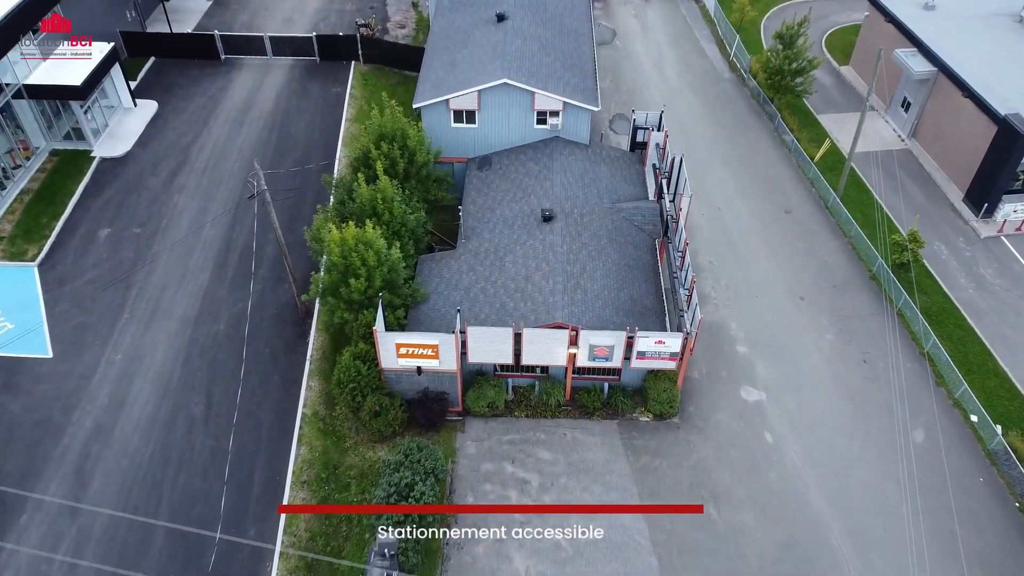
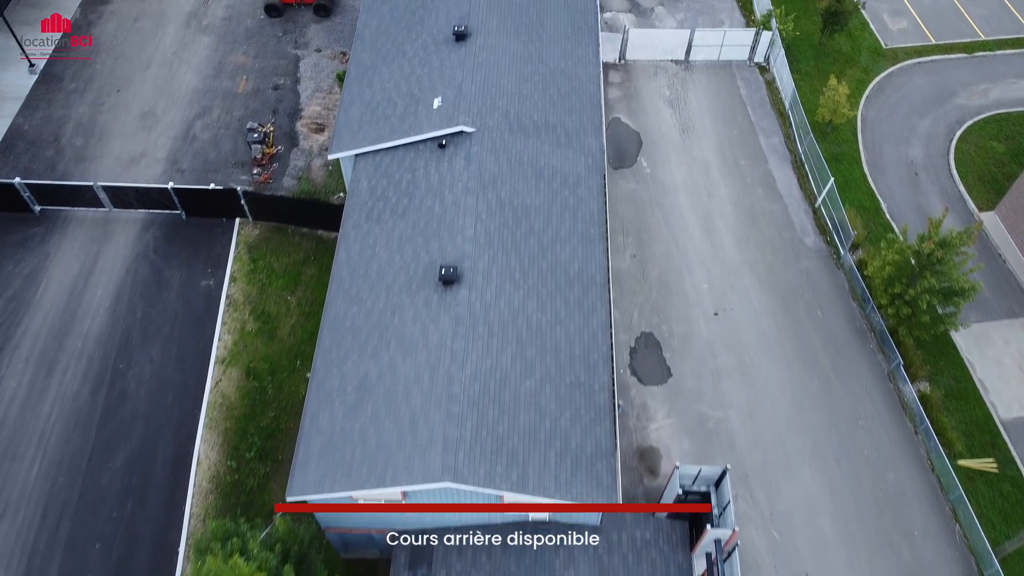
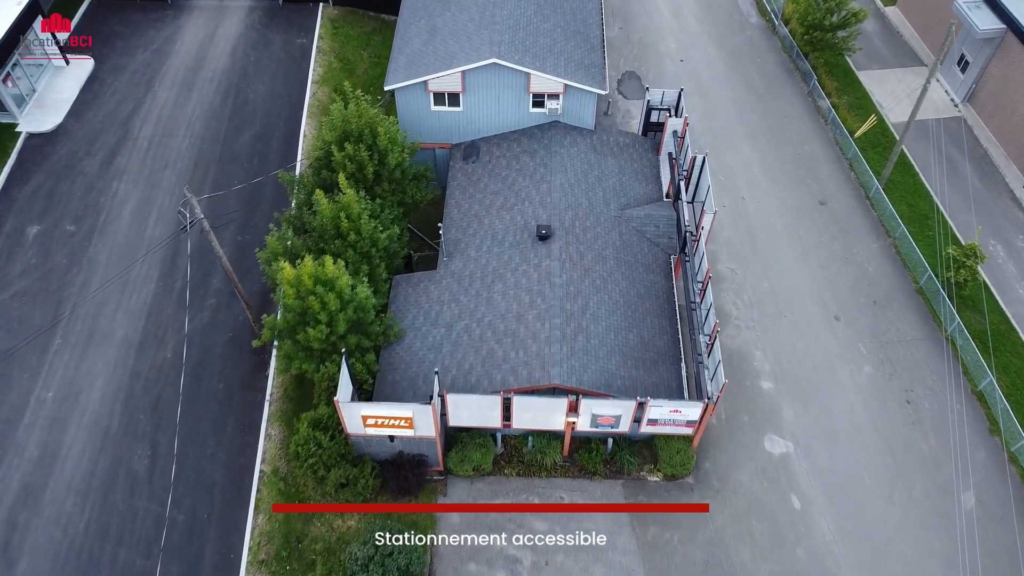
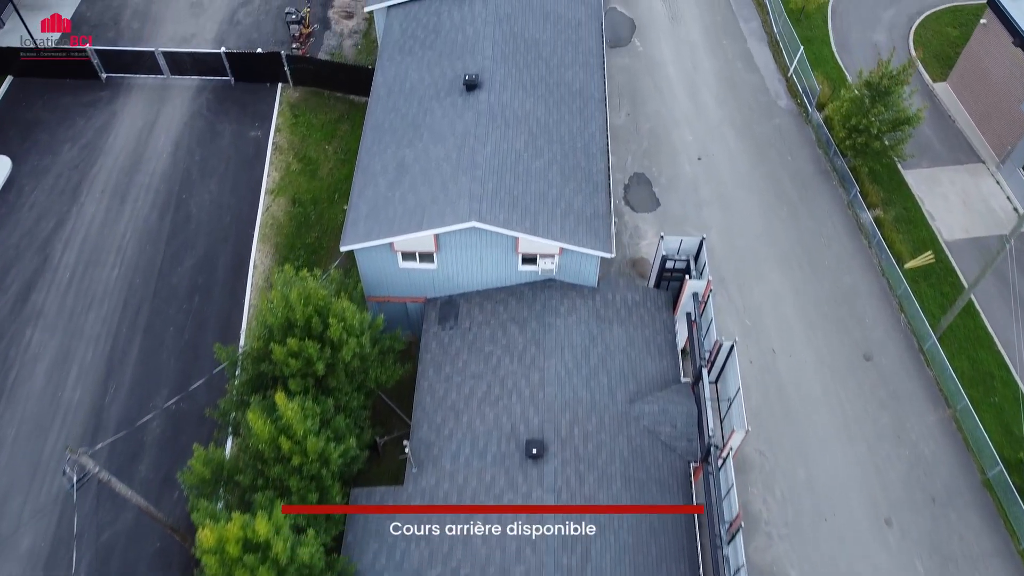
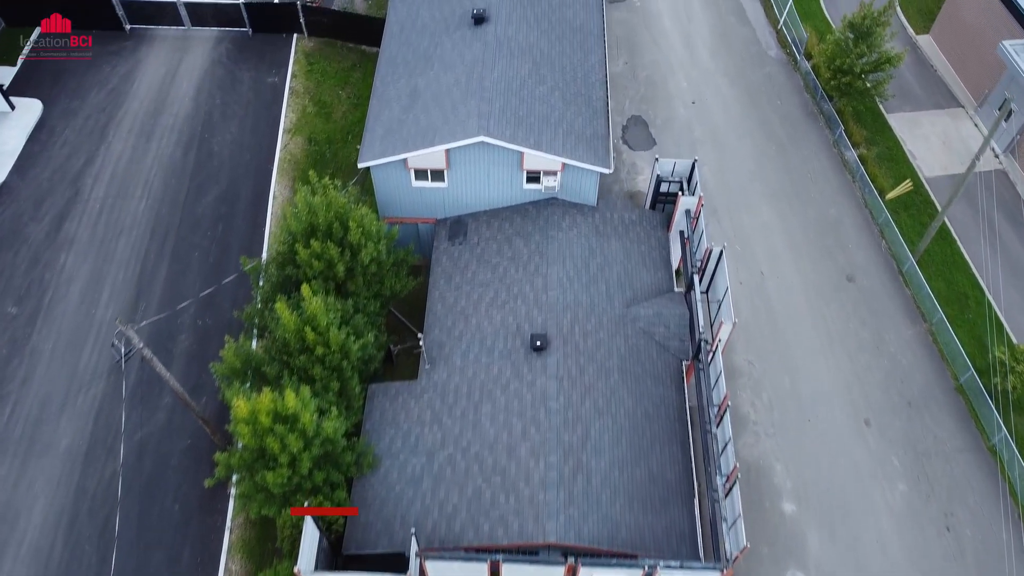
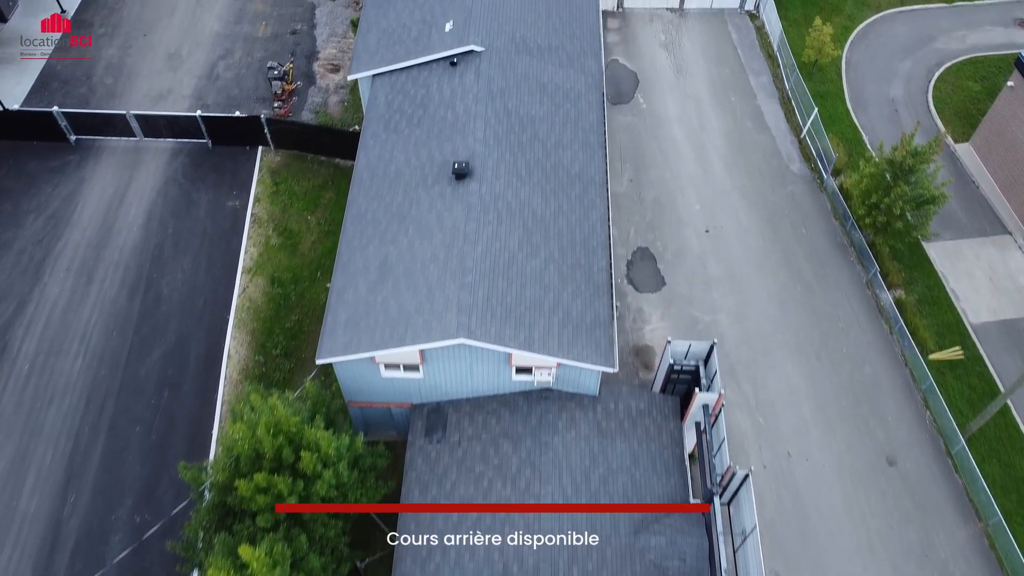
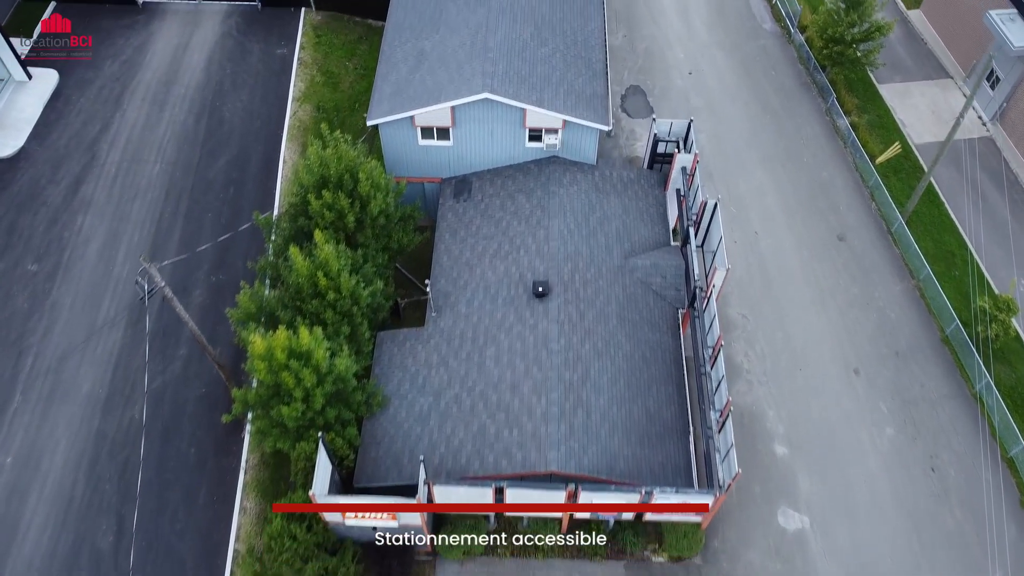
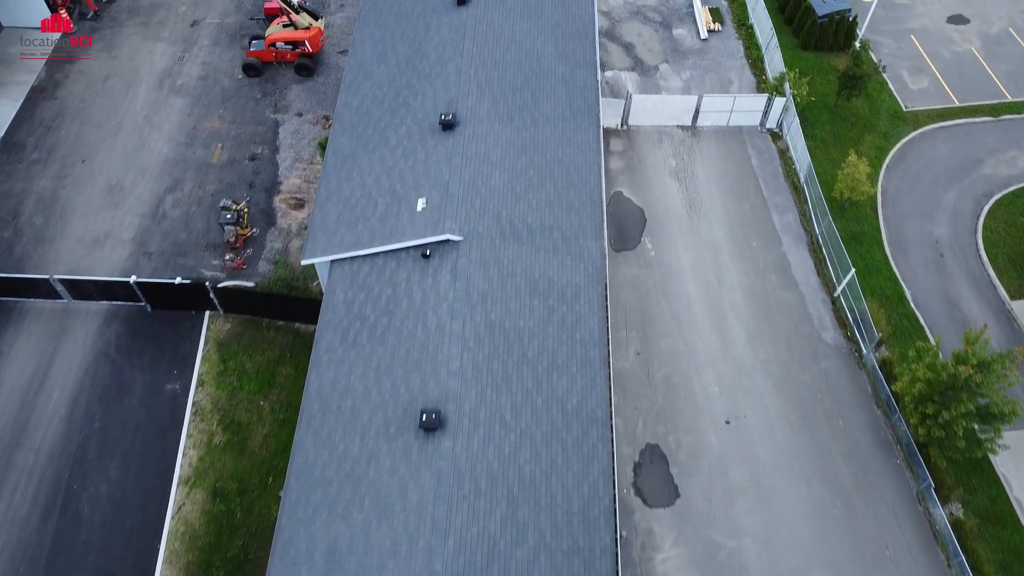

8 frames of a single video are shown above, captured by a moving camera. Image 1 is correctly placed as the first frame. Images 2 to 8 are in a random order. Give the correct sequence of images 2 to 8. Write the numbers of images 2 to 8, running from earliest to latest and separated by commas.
3, 7, 5, 4, 6, 2, 8
